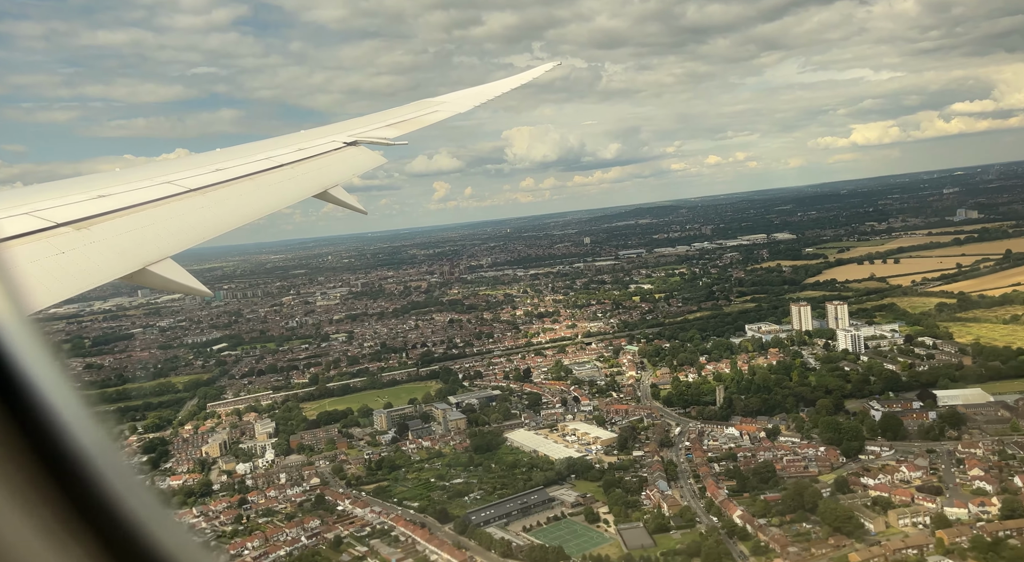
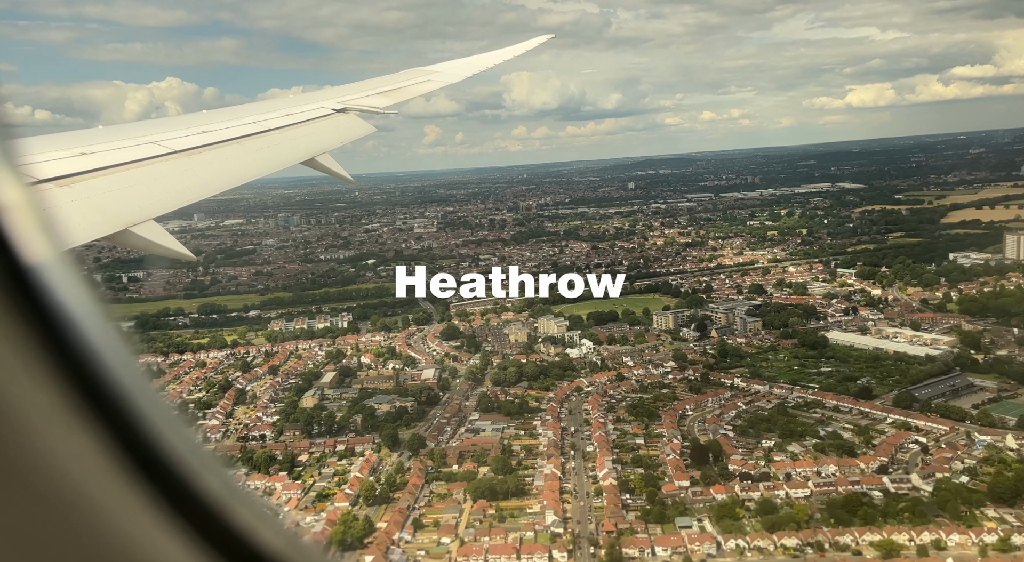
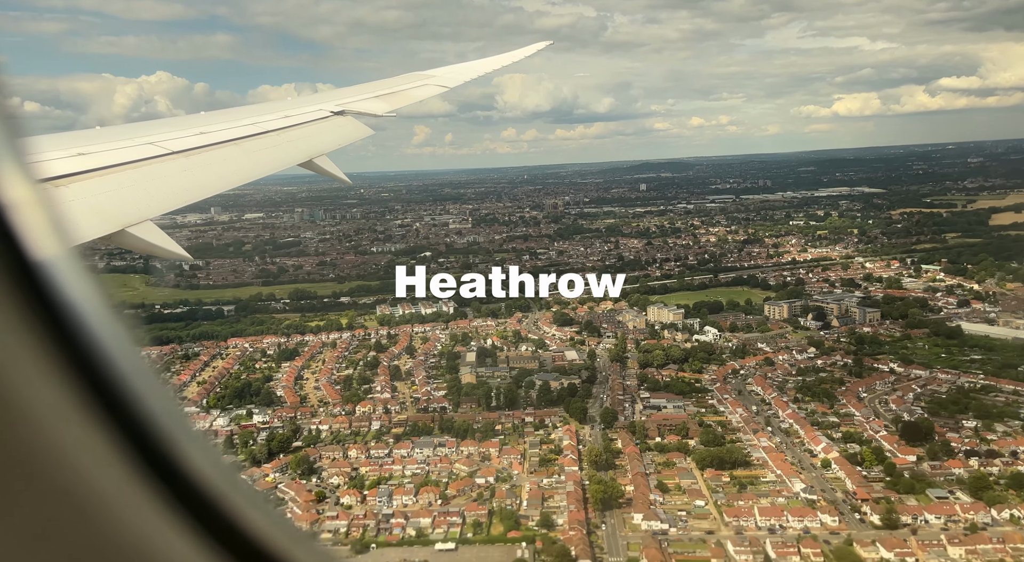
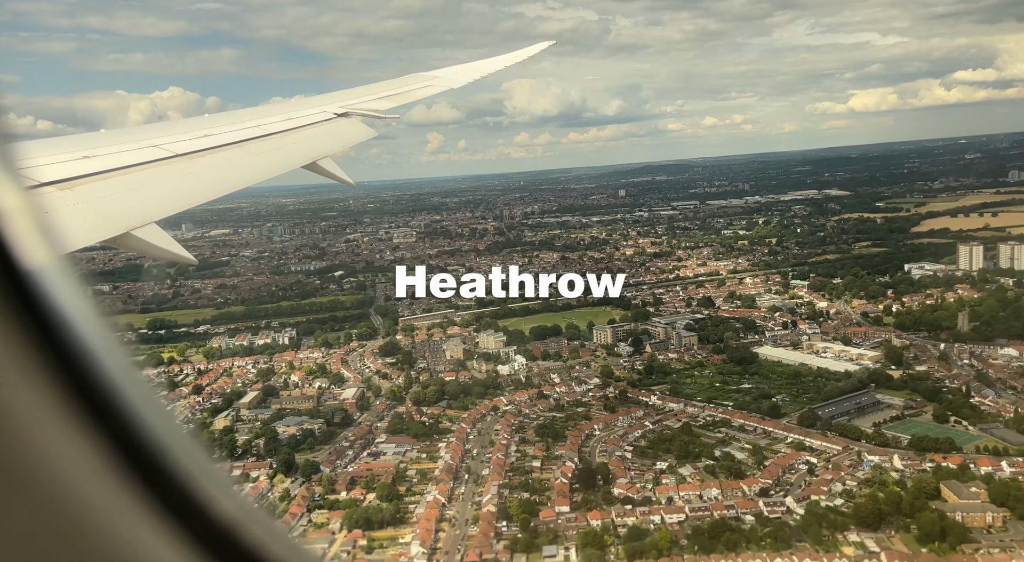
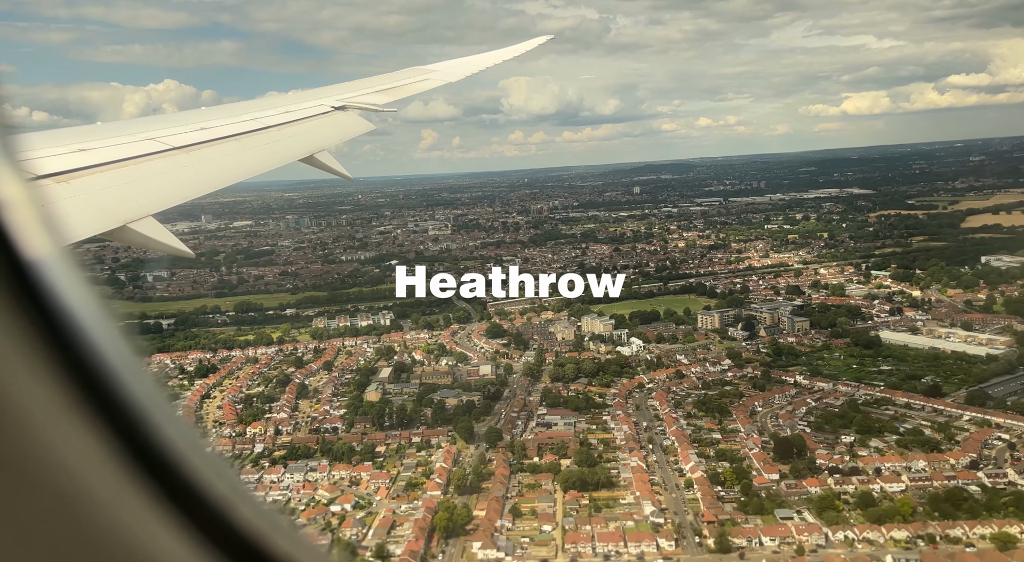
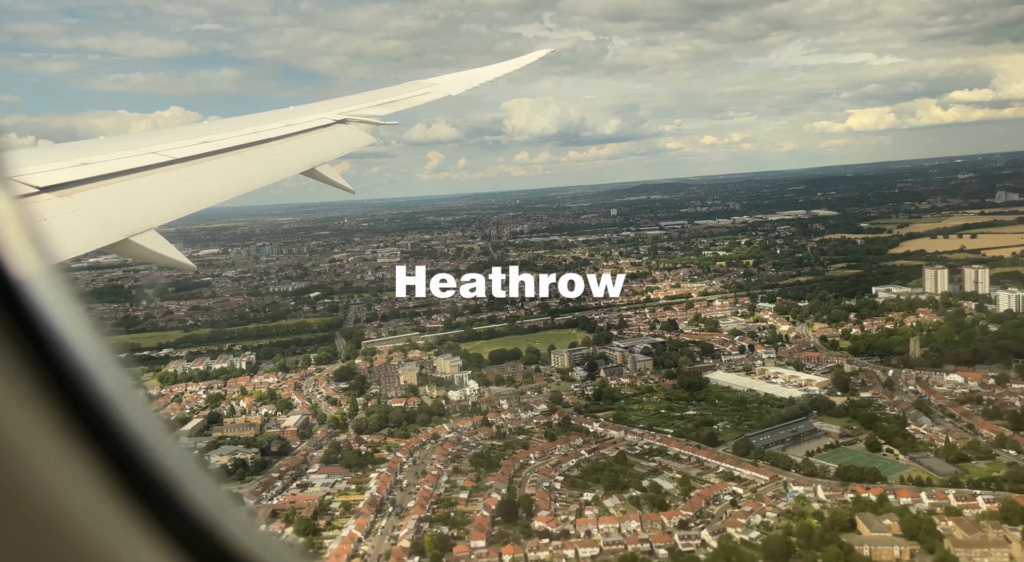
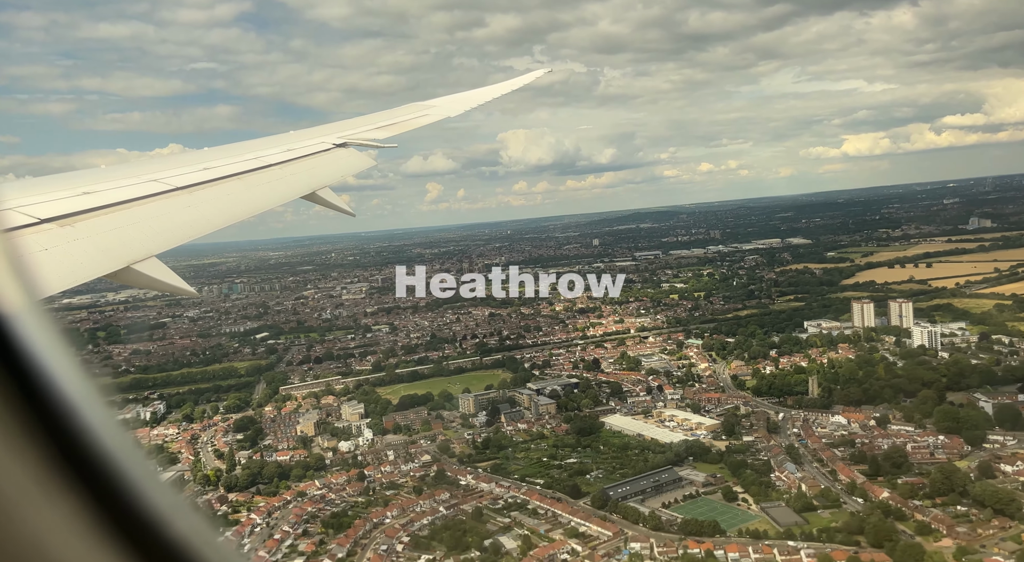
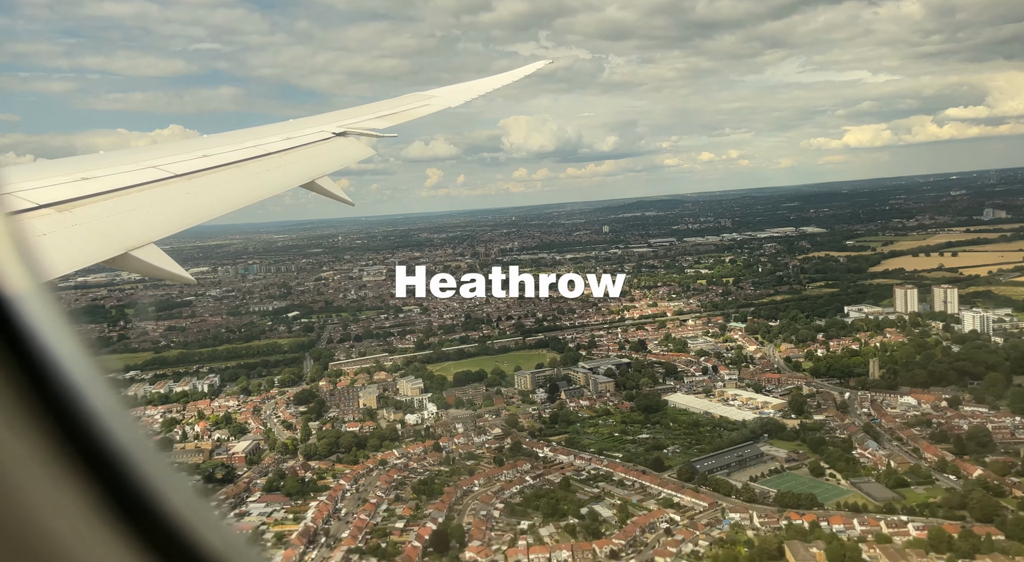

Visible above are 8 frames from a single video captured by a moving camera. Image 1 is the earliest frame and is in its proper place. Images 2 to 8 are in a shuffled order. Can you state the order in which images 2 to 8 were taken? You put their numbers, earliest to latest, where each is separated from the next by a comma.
7, 8, 6, 4, 2, 5, 3
